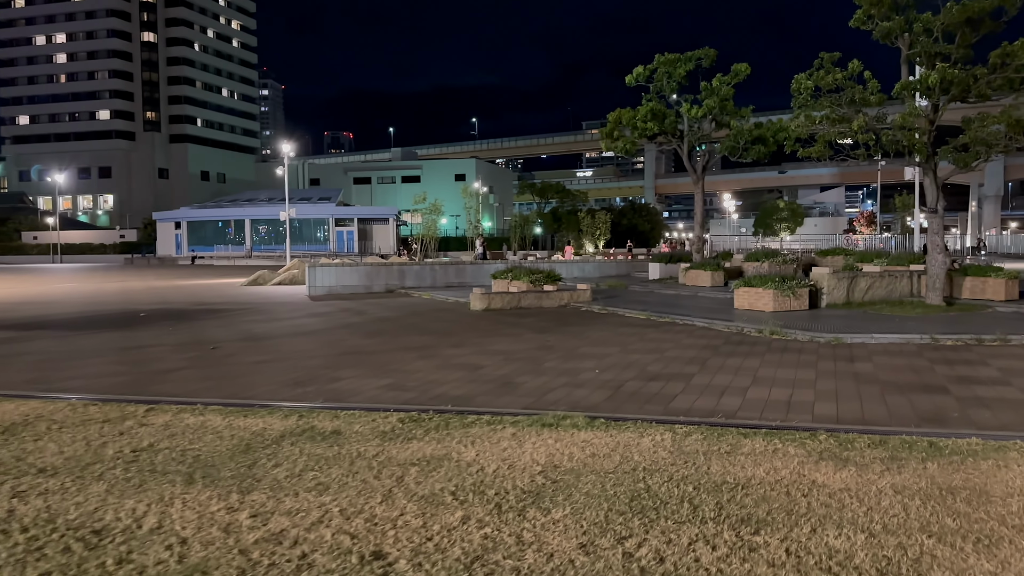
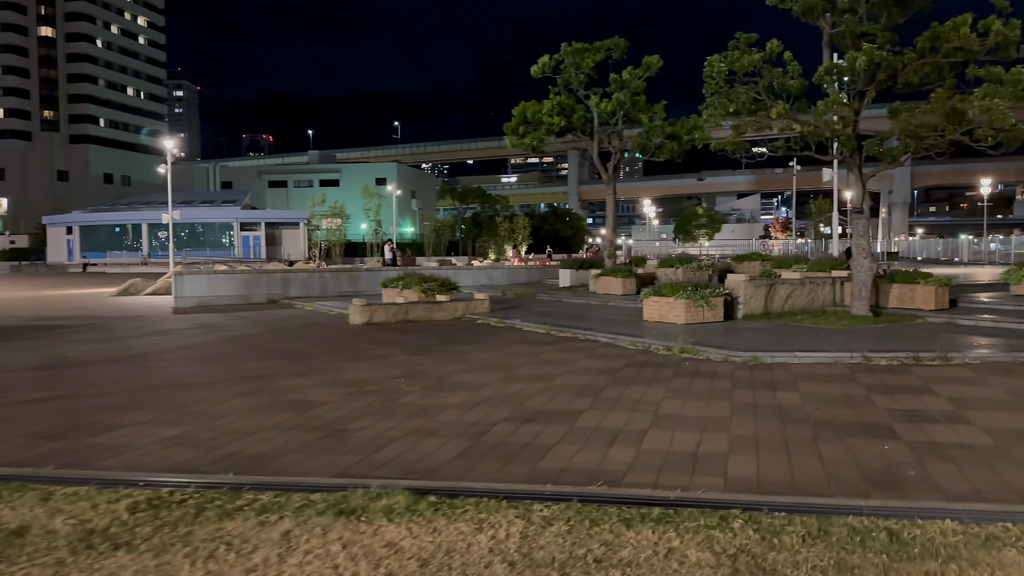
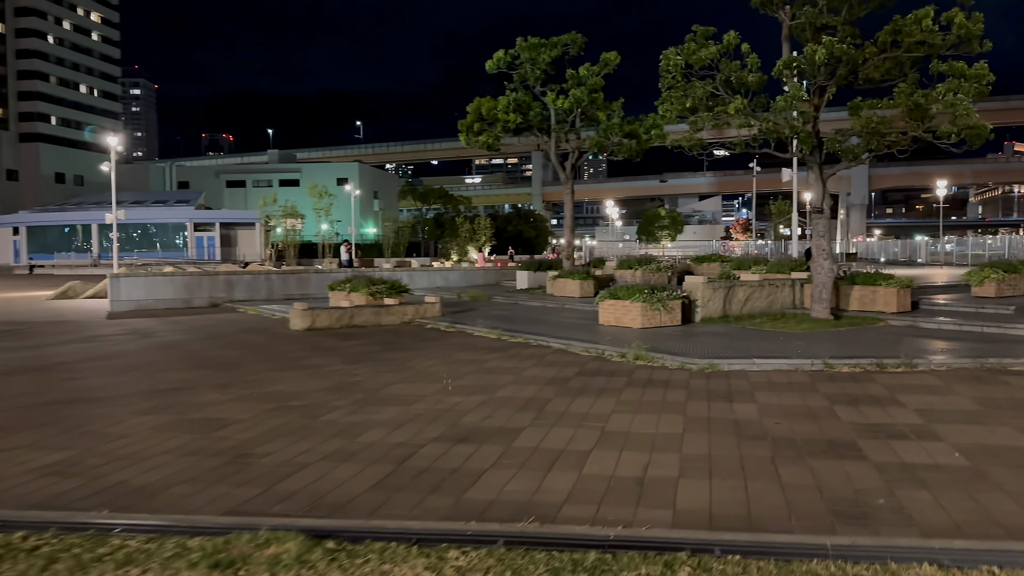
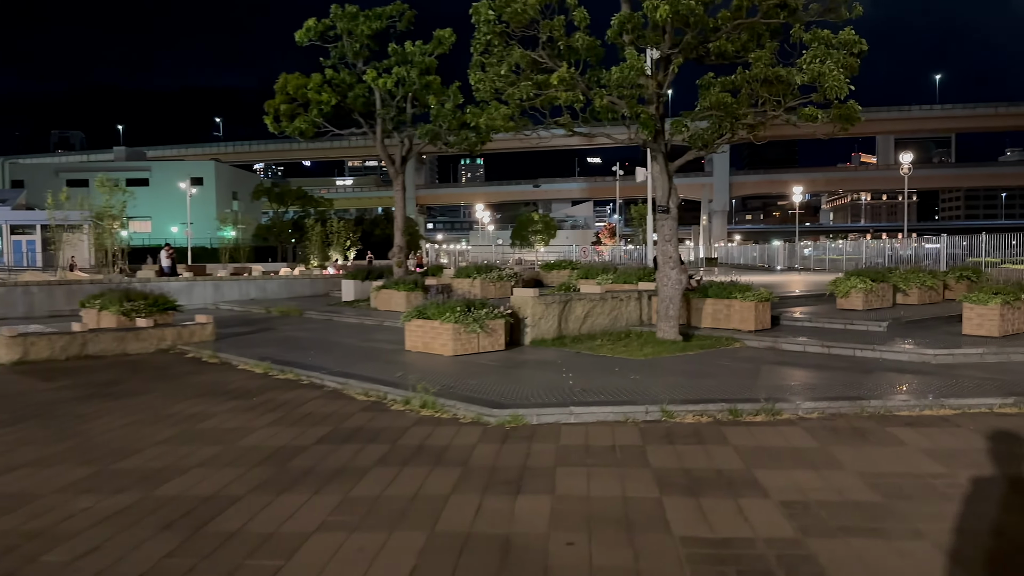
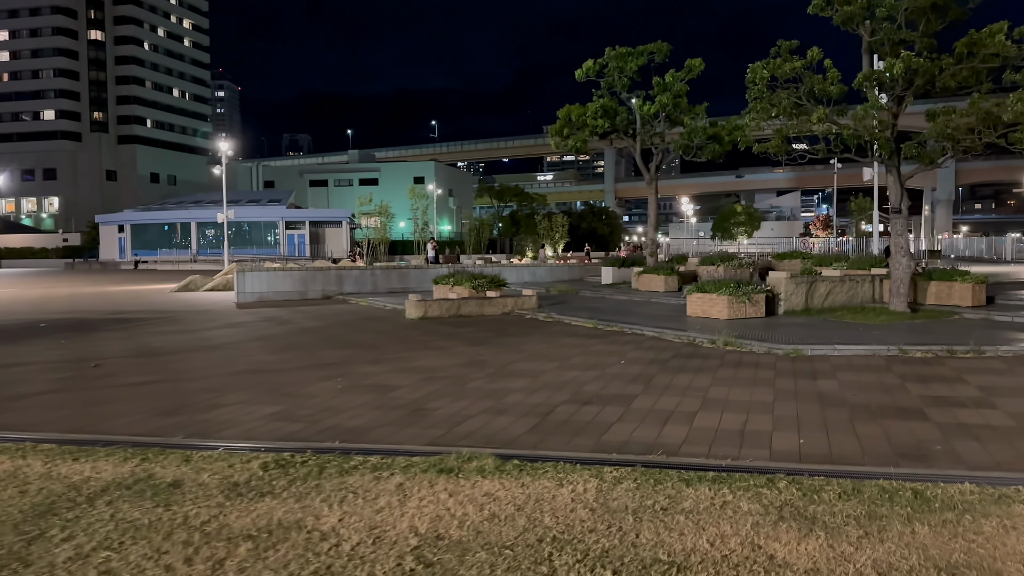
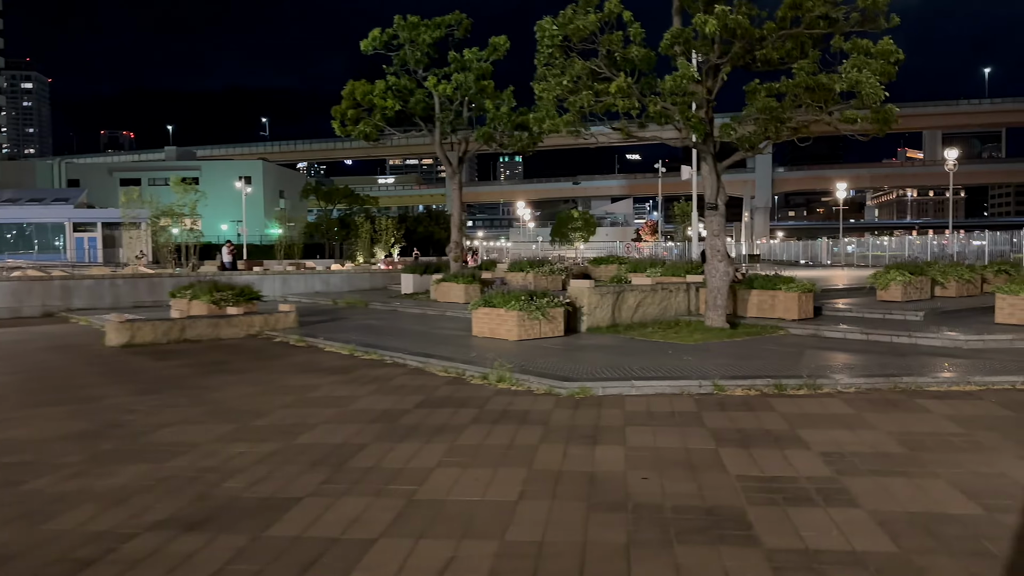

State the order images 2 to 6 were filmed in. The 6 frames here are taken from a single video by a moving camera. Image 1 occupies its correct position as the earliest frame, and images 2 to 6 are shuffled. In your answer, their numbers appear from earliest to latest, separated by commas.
5, 2, 3, 6, 4
